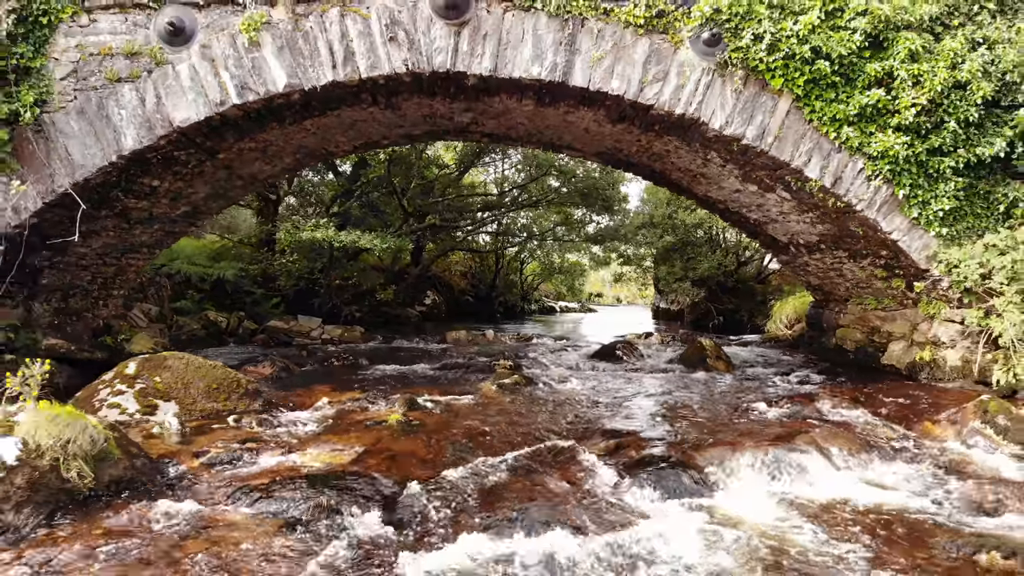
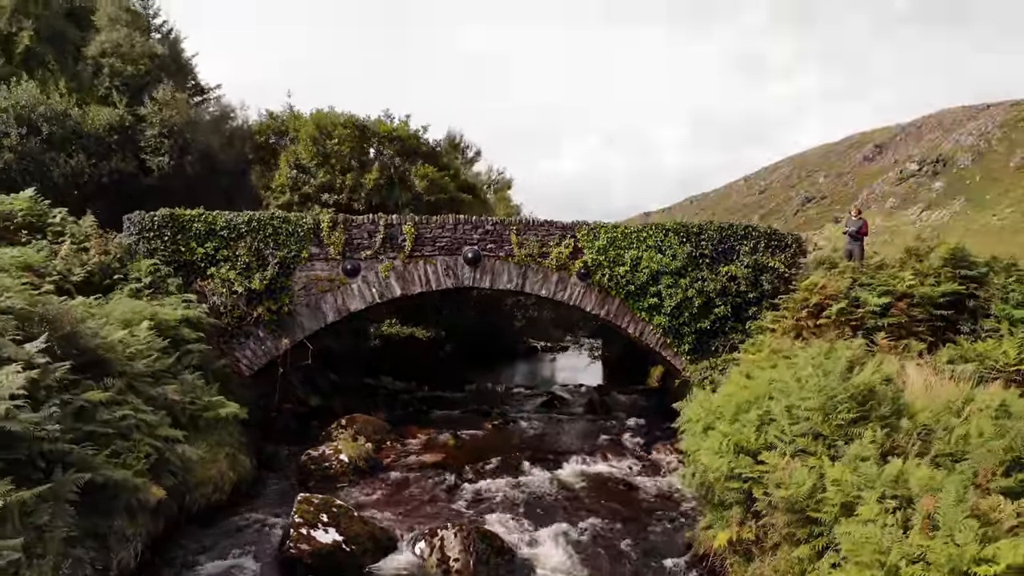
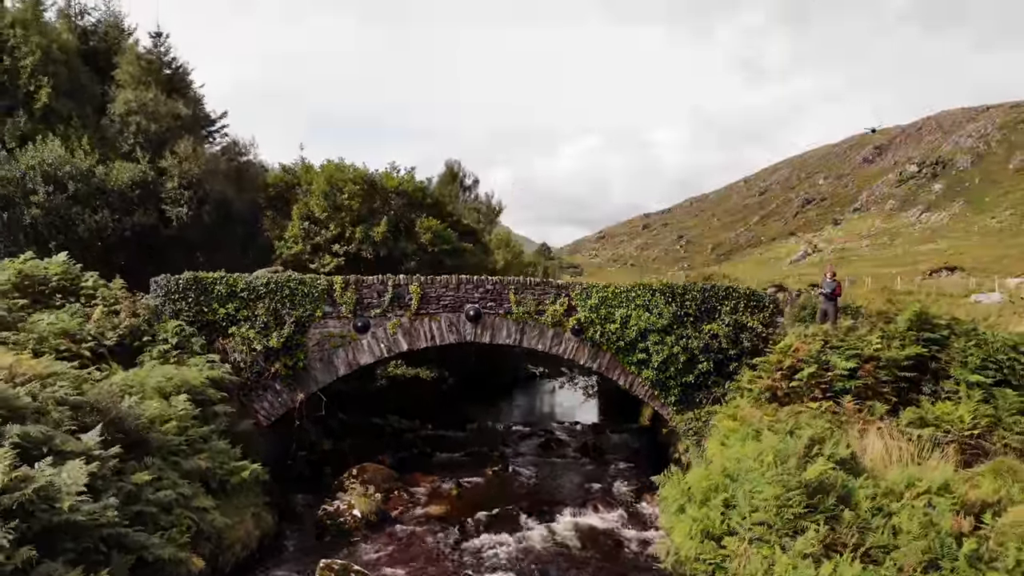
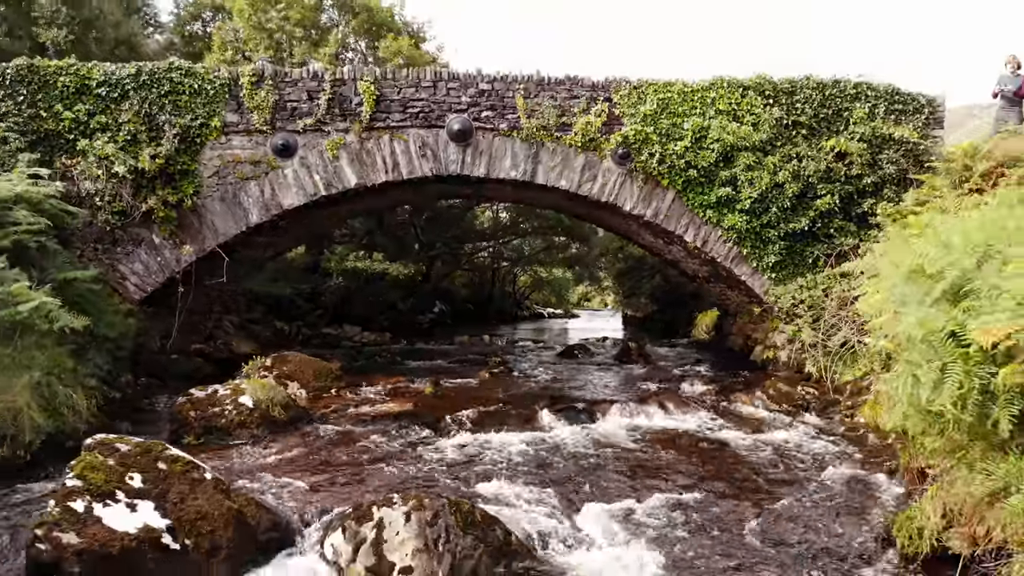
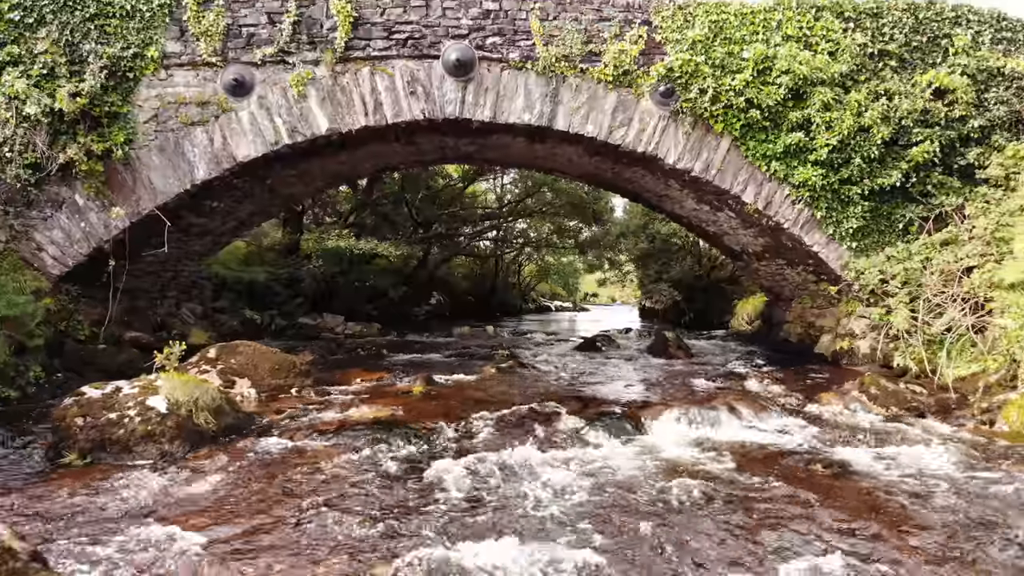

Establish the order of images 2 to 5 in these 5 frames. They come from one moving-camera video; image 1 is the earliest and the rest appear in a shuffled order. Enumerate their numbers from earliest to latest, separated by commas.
5, 4, 2, 3
